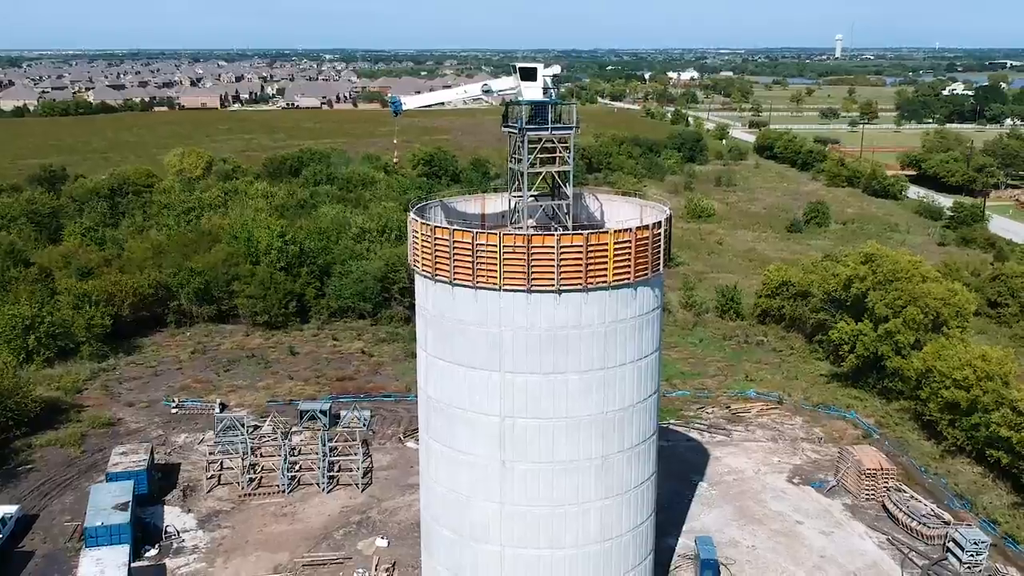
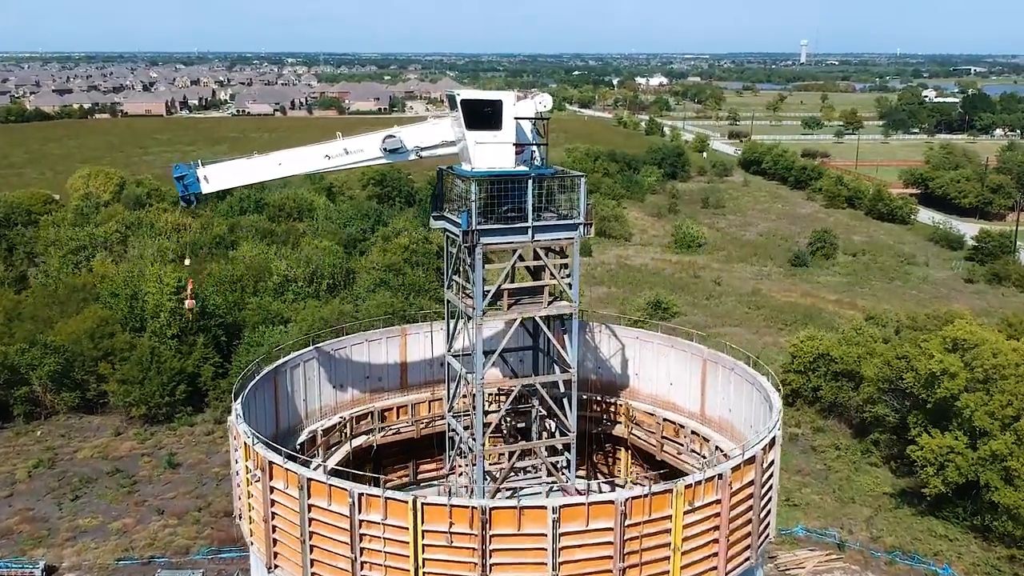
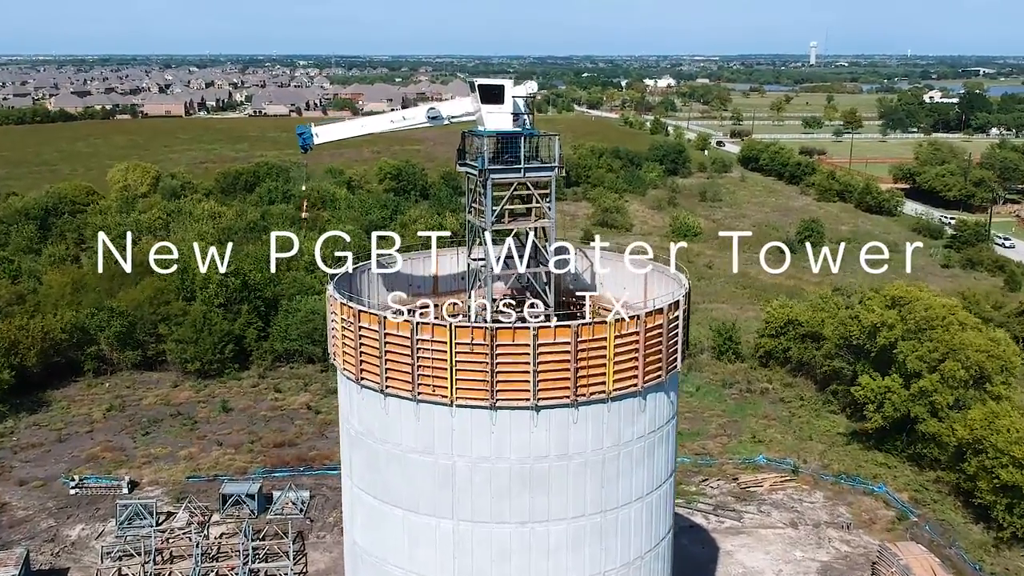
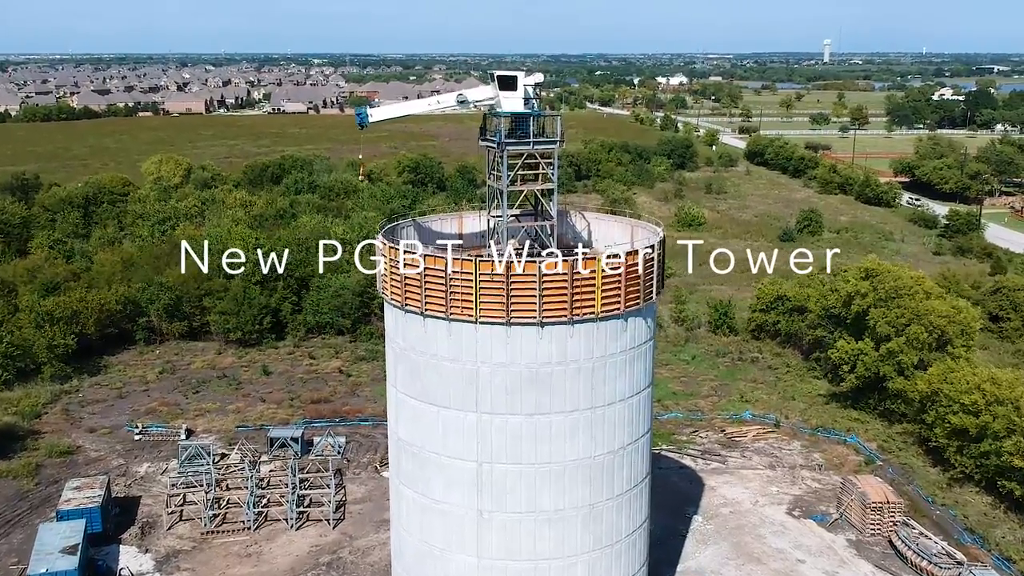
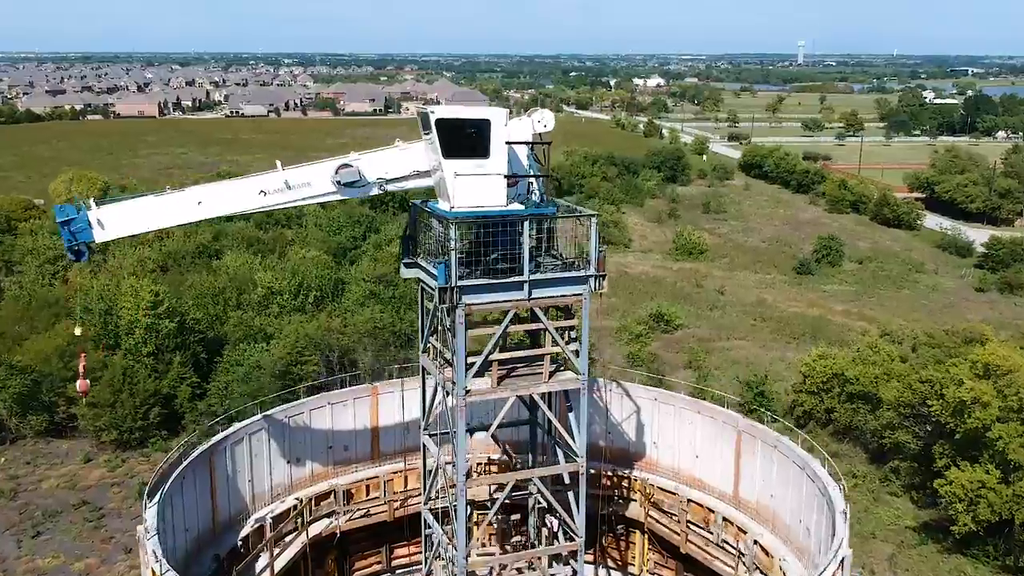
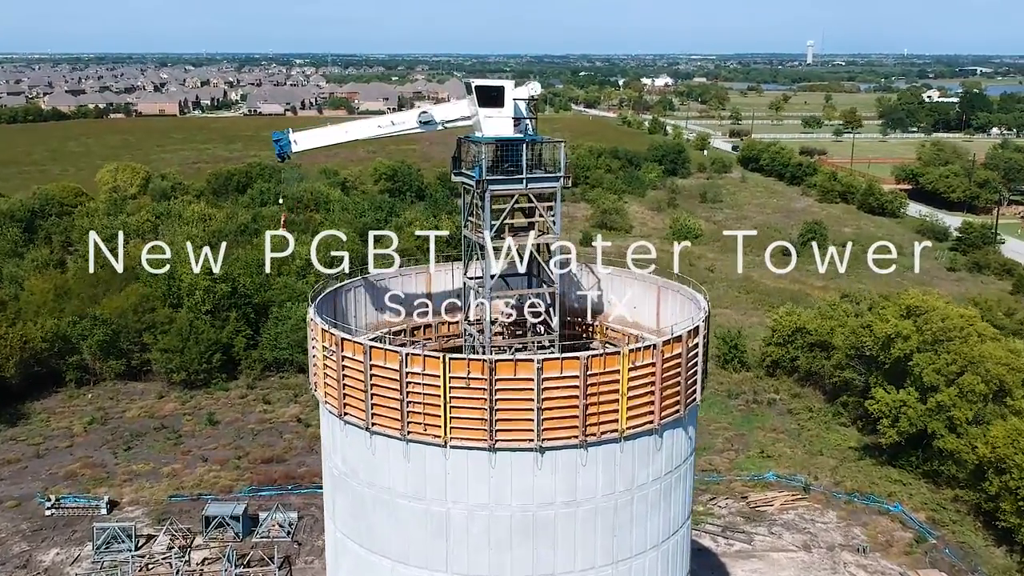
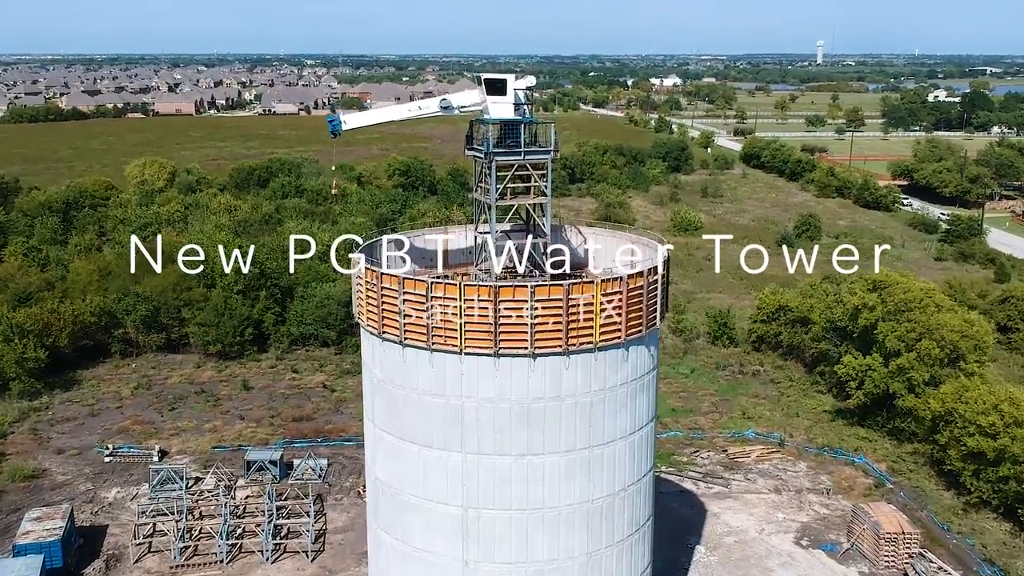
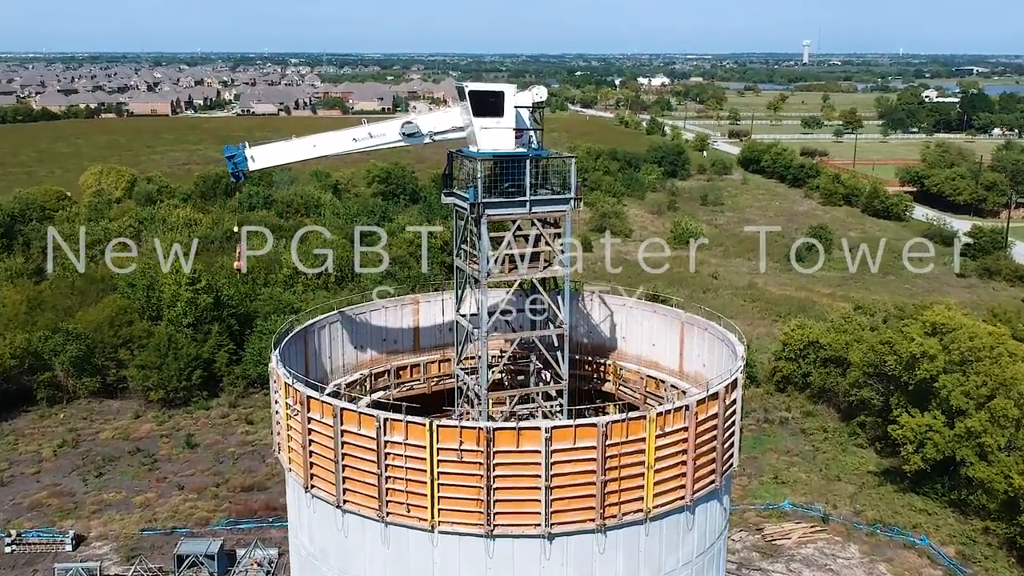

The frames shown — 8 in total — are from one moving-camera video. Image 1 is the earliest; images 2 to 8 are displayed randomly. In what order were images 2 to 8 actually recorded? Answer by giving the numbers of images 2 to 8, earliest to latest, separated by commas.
4, 7, 3, 6, 8, 2, 5
